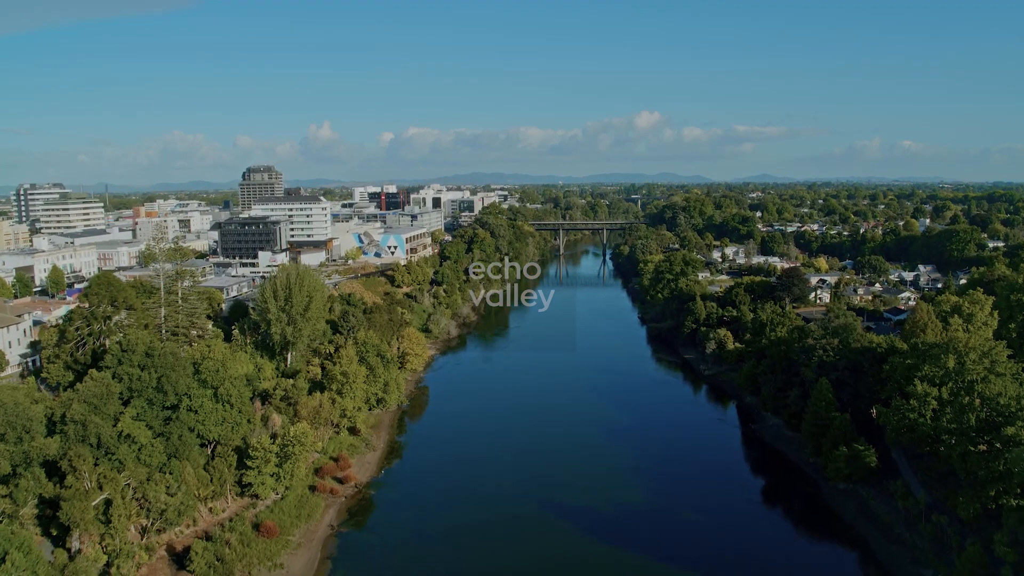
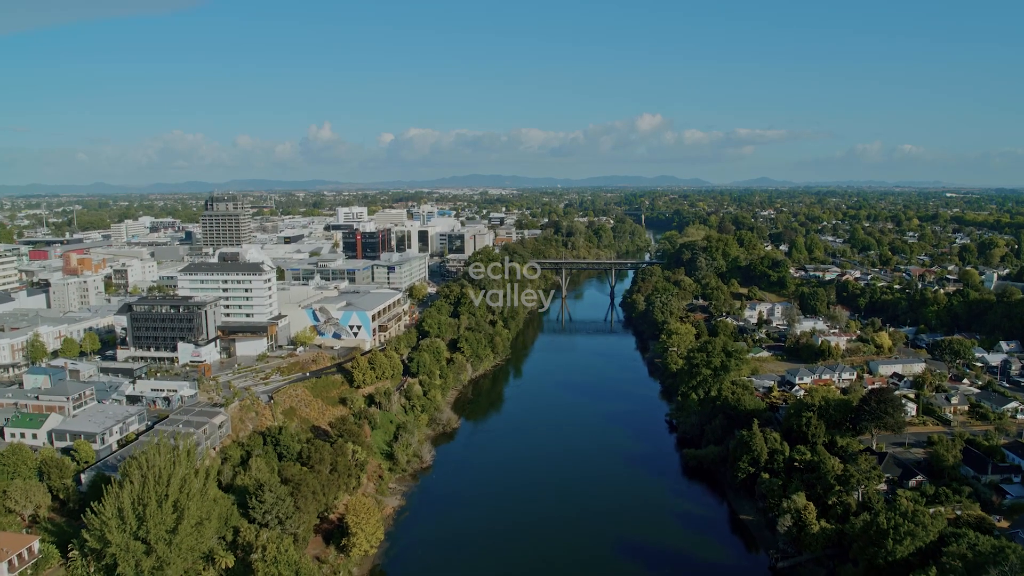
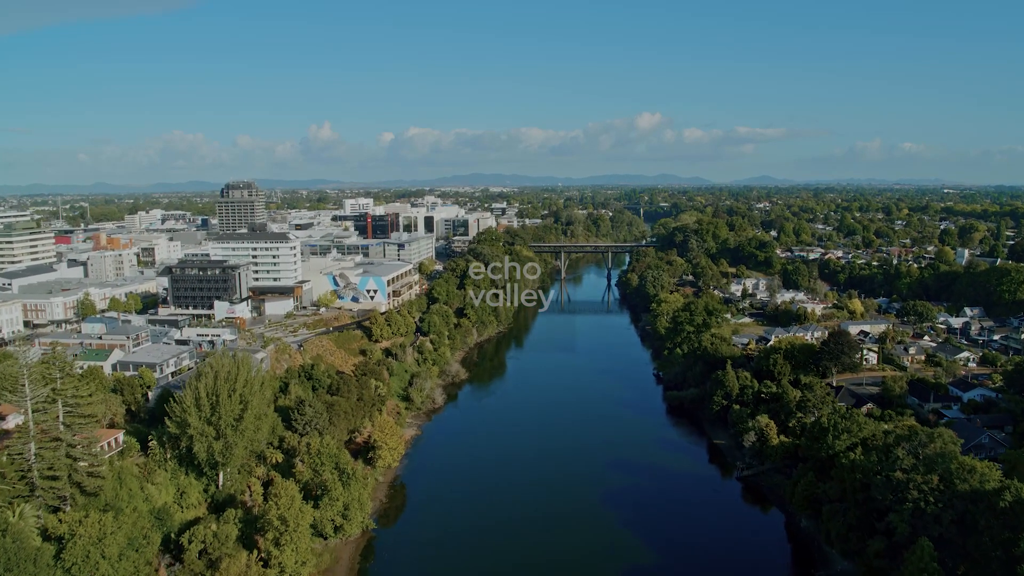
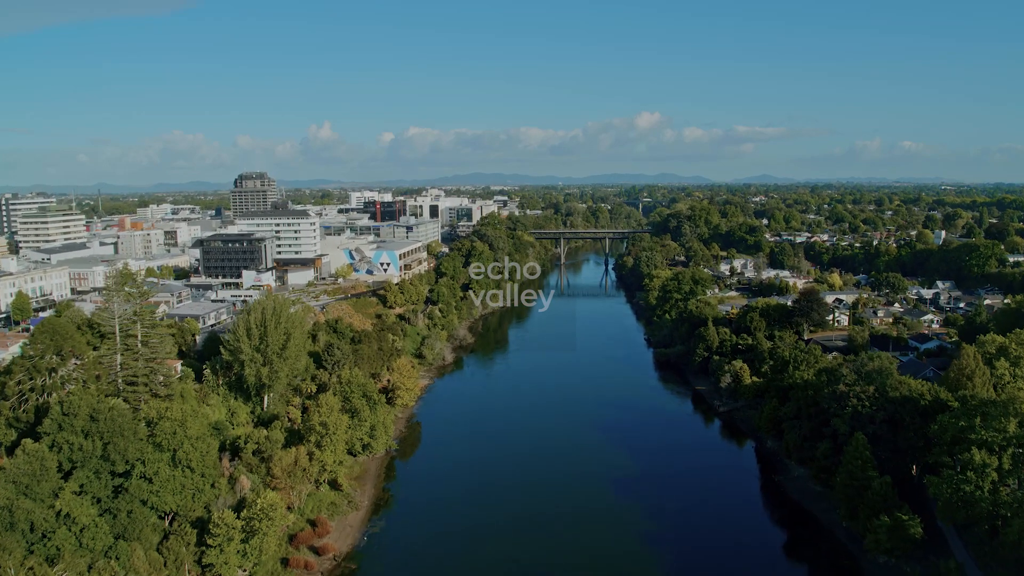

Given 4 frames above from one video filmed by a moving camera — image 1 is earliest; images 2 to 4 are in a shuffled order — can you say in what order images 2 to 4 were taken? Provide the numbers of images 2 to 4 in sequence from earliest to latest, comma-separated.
4, 3, 2
